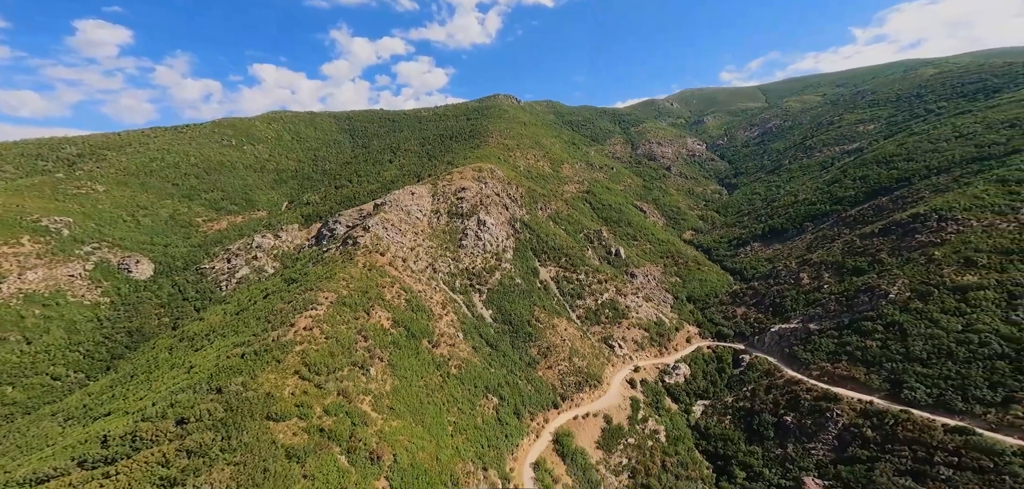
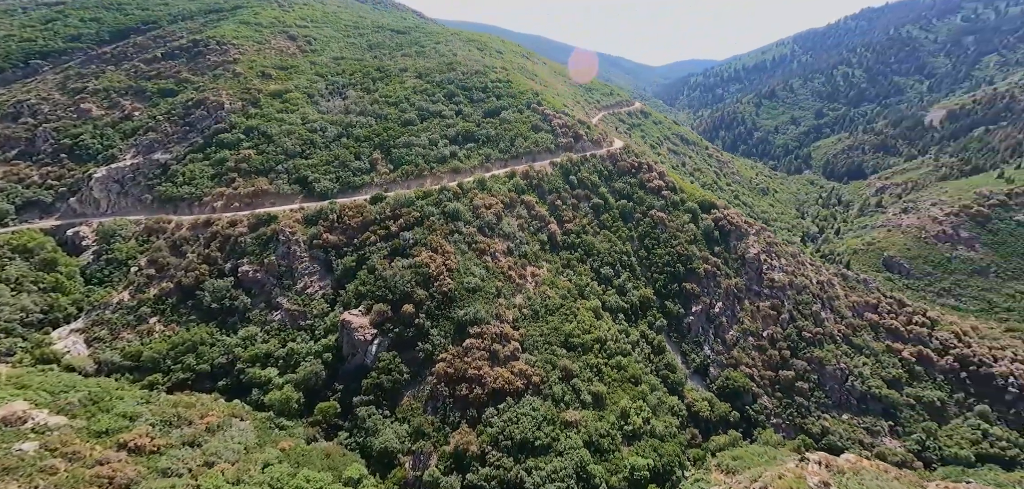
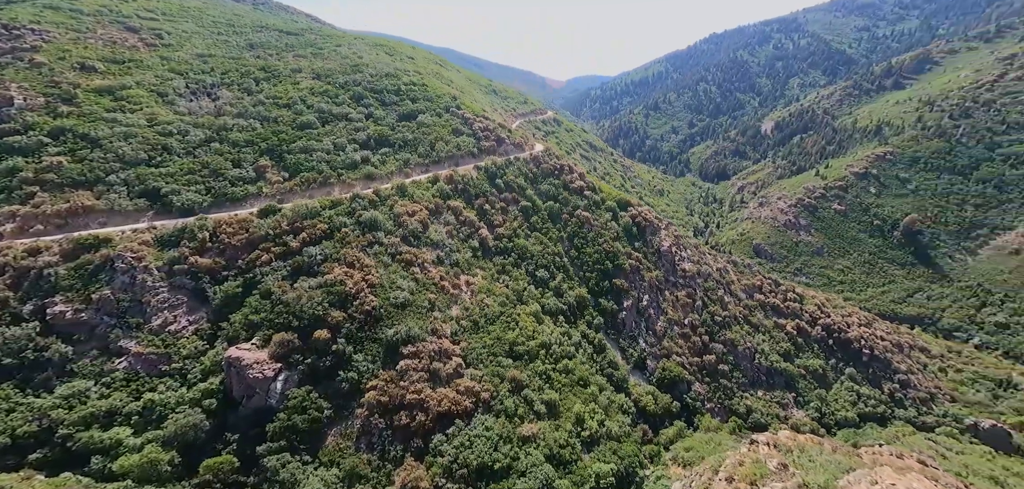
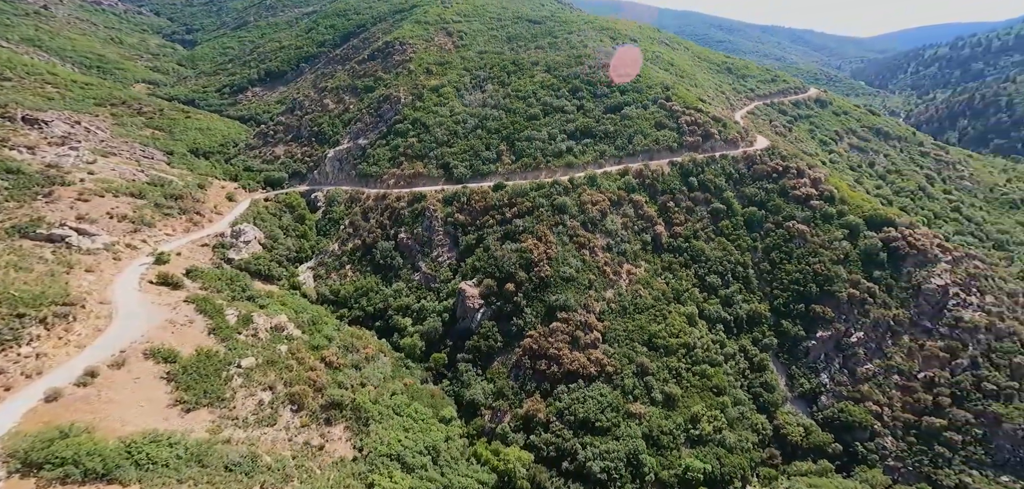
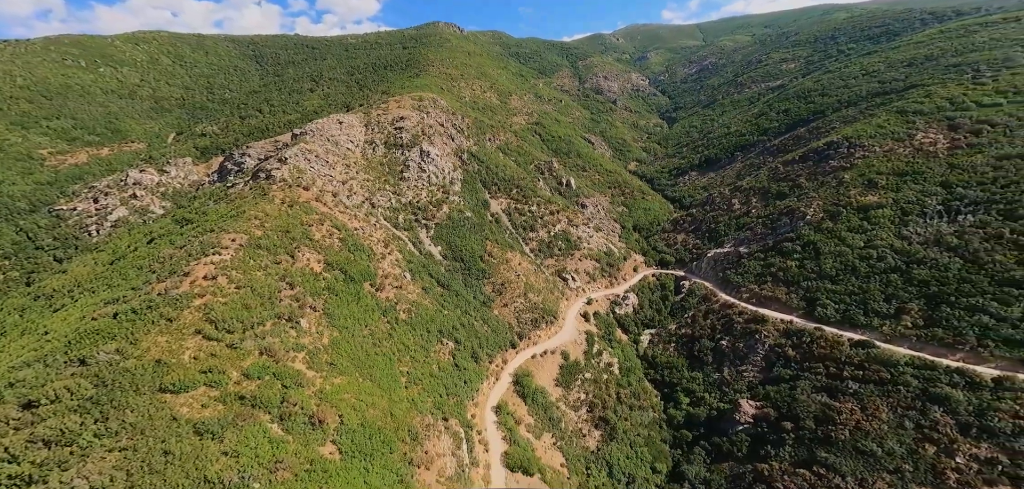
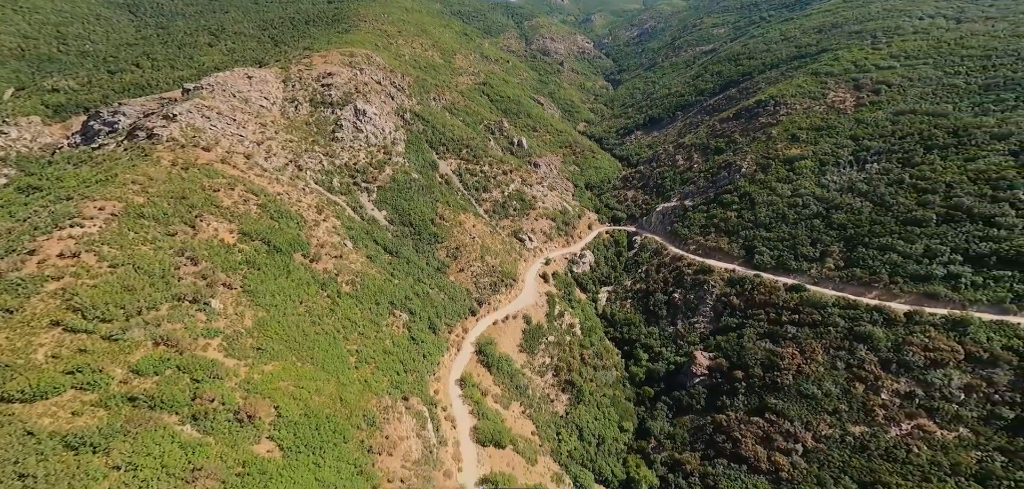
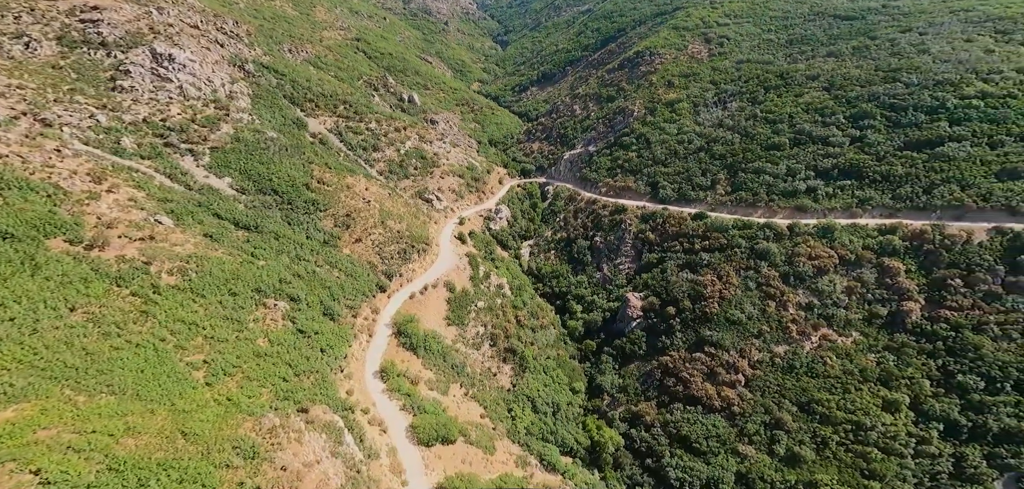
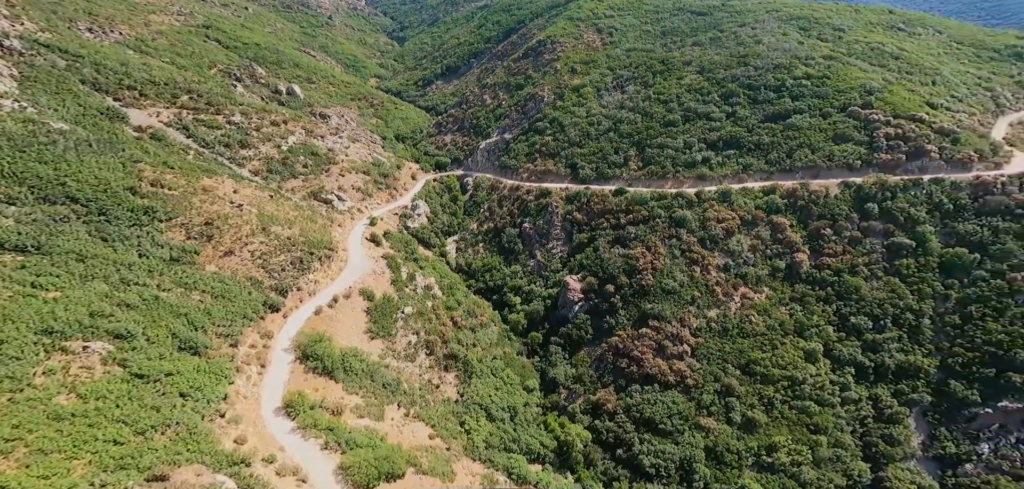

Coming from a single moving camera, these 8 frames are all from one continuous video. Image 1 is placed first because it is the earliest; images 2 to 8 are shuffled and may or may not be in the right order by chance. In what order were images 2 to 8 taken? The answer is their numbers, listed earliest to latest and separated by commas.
5, 6, 7, 8, 4, 2, 3
